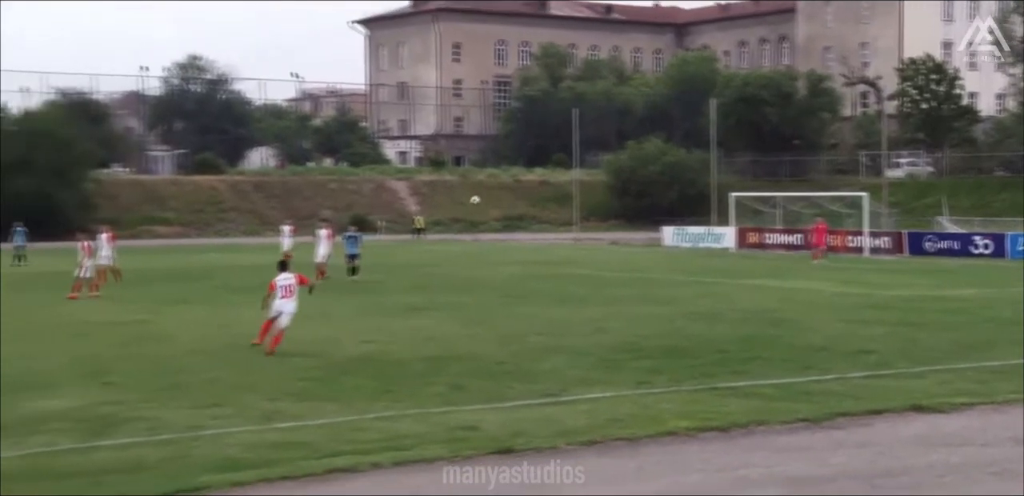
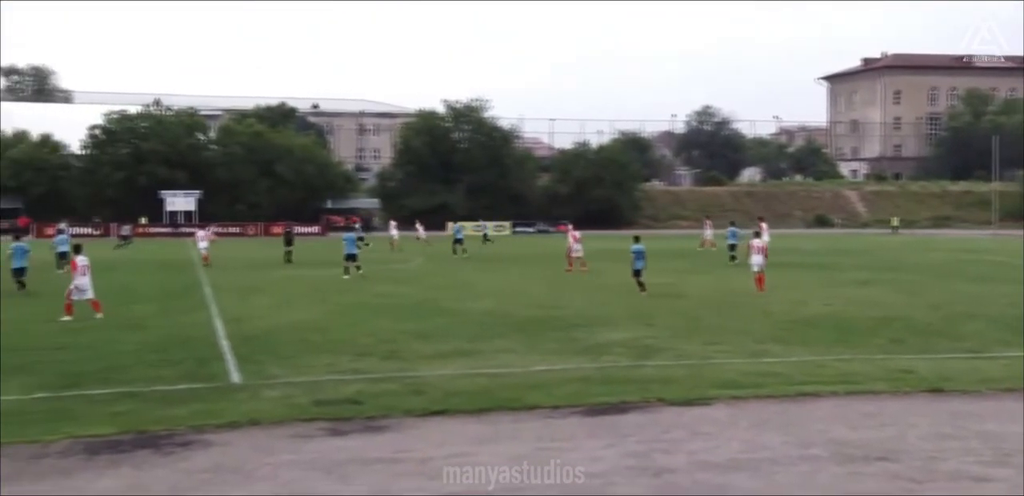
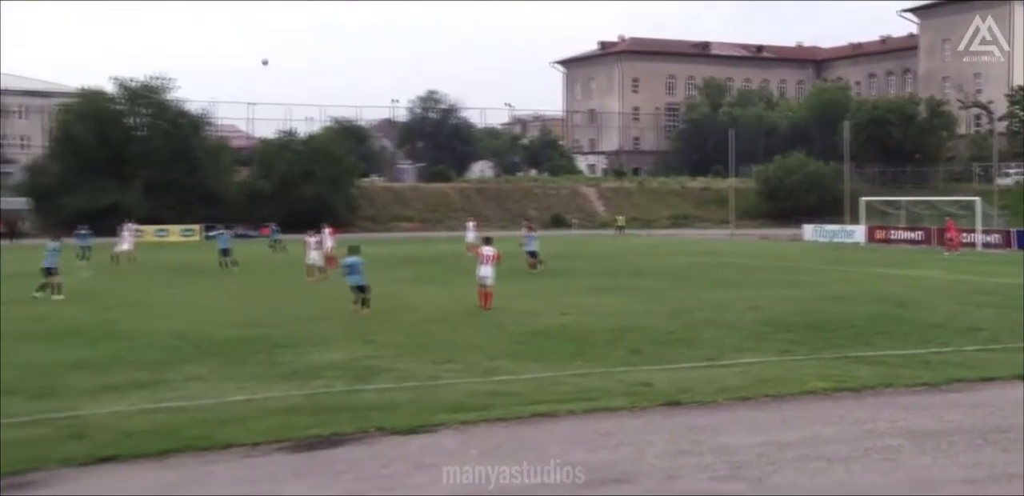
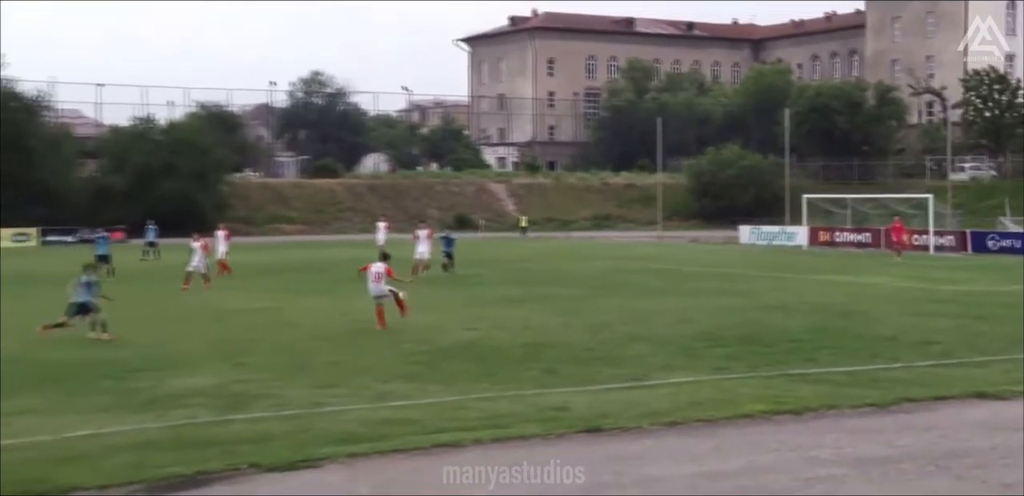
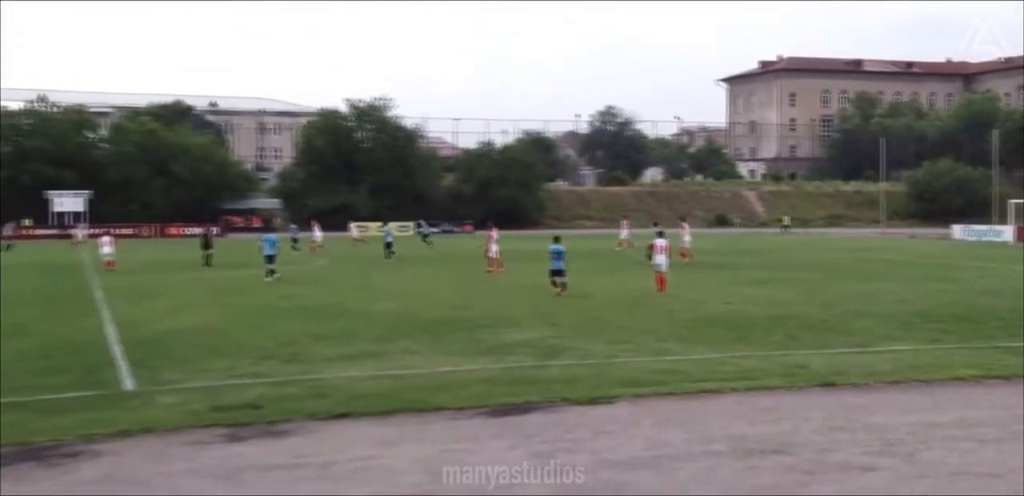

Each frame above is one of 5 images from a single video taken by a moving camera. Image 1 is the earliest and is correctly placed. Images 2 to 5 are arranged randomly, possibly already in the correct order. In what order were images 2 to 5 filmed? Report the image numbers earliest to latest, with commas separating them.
4, 3, 5, 2
